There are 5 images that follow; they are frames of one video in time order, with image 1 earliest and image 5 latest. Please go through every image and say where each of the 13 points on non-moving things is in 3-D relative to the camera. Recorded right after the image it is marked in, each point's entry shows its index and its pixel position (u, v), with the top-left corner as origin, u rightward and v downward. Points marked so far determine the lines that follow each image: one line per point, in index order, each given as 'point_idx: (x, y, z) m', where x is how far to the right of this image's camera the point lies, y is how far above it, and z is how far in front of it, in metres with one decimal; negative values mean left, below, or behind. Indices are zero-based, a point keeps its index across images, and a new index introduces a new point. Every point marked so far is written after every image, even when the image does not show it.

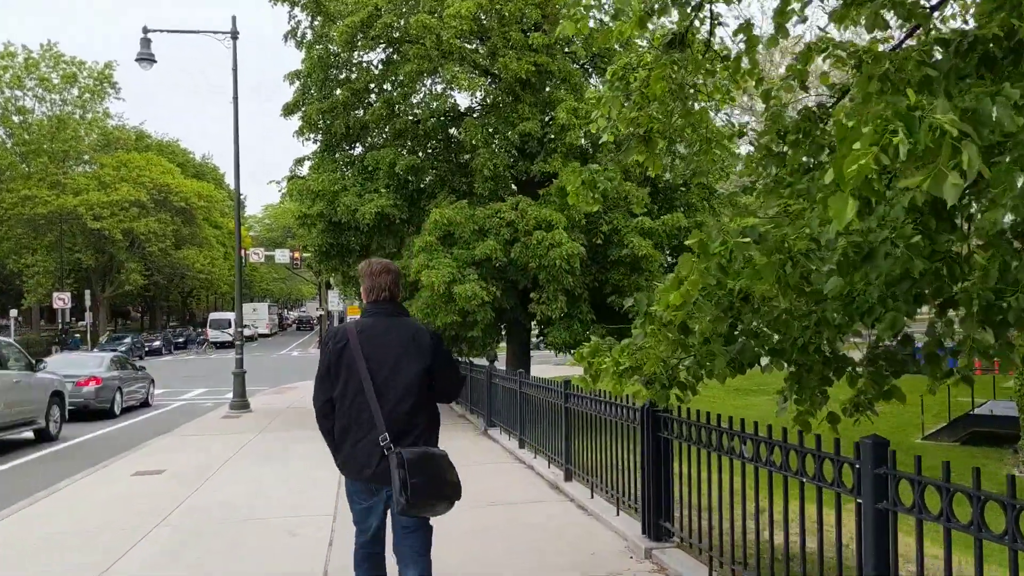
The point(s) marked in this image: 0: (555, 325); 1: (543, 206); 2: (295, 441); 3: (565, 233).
0: (+0.7, -0.6, +12.9) m
1: (+0.5, +1.3, +12.7) m
2: (-3.8, -2.5, +13.4) m
3: (+0.8, +0.9, +12.2) m
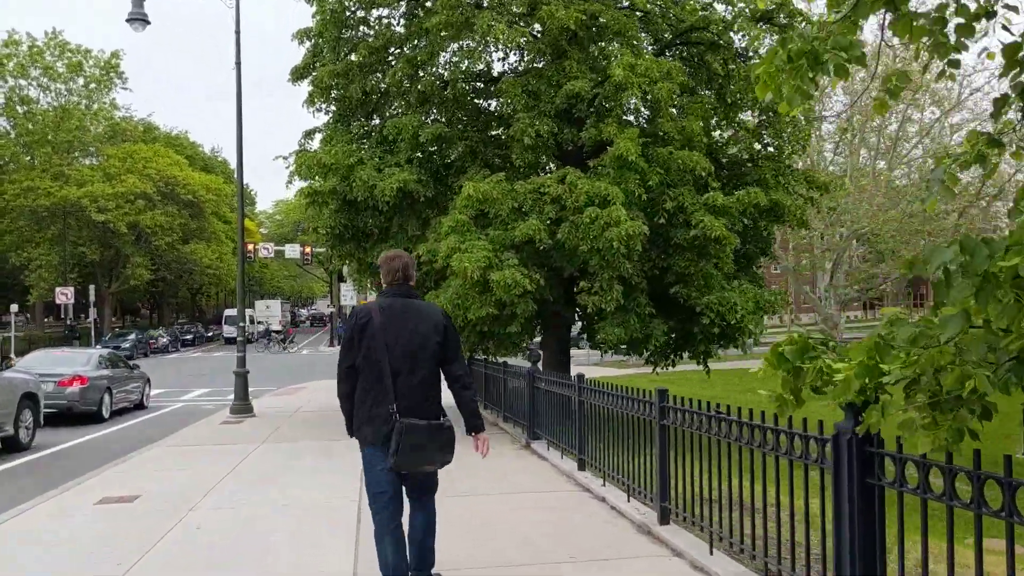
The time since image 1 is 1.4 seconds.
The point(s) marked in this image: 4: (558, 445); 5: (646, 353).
0: (+1.3, -0.4, +11.0) m
1: (+1.1, +1.5, +10.8) m
2: (-3.1, -2.3, +11.5) m
3: (+1.5, +1.0, +10.3) m
4: (+0.6, -1.9, +9.5) m
5: (+2.0, -0.9, +11.6) m
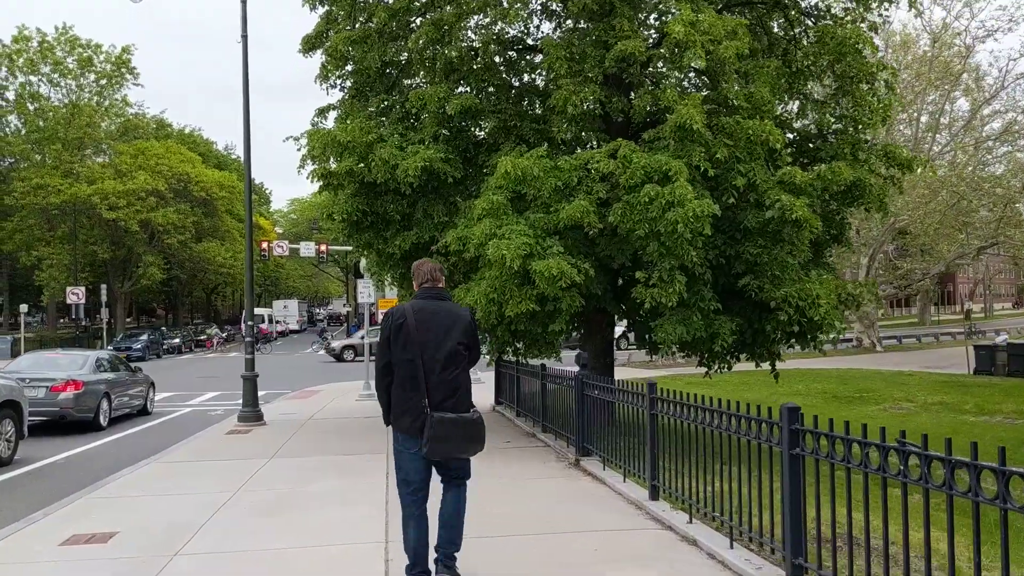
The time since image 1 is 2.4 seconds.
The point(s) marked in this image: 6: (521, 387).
0: (+1.8, -0.3, +9.5) m
1: (+1.7, +1.6, +9.3) m
2: (-2.6, -2.2, +10.1) m
3: (+2.0, +1.1, +8.8) m
4: (+1.1, -1.8, +8.1) m
5: (+2.5, -0.8, +10.1) m
6: (+0.1, -1.7, +13.6) m
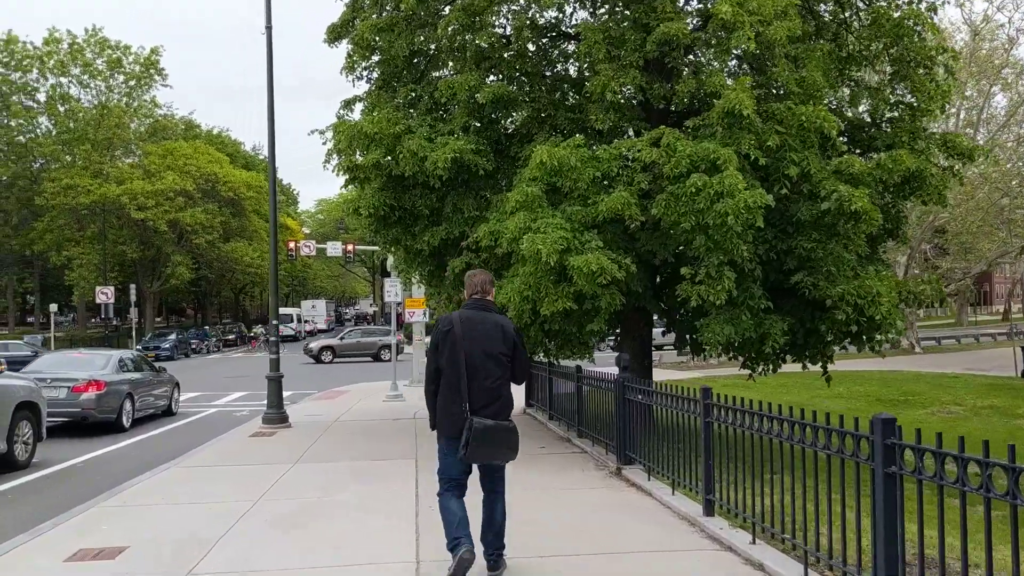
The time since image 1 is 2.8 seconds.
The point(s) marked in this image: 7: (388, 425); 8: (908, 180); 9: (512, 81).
0: (+2.2, -0.3, +8.9) m
1: (+2.1, +1.6, +8.7) m
2: (-2.2, -2.2, +9.6) m
3: (+2.4, +1.2, +8.2) m
4: (+1.4, -1.8, +7.5) m
5: (+2.9, -0.8, +9.5) m
6: (+0.7, -1.7, +13.0) m
7: (-2.1, -2.3, +13.3) m
8: (+4.9, +1.3, +9.7) m
9: (0.0, +2.8, +10.6) m
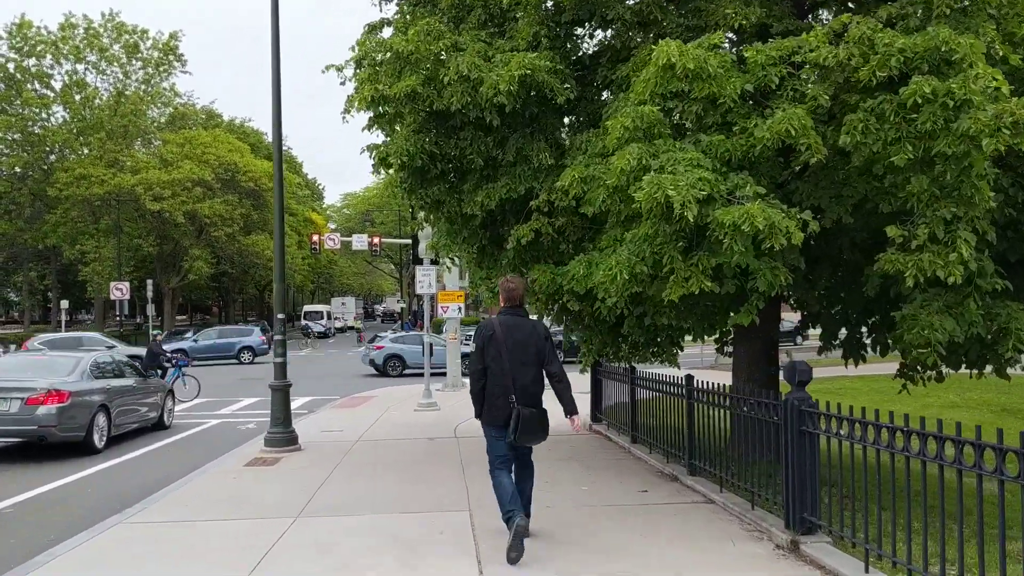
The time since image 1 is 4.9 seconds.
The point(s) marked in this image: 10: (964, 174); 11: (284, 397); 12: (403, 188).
0: (+3.0, -0.1, +5.9) m
1: (+2.8, +1.8, +5.7) m
2: (-1.4, -2.0, +6.8) m
3: (+3.1, +1.4, +5.2) m
4: (+2.2, -1.6, +4.5) m
5: (+3.7, -0.6, +6.4) m
6: (+1.6, -1.5, +10.1) m
7: (-1.2, -2.1, +10.4) m
8: (+5.7, +1.5, +6.6) m
9: (+0.8, +3.0, +7.6) m
10: (+2.9, +0.7, +5.2) m
11: (-3.0, -1.4, +10.3) m
12: (-1.1, +1.1, +8.3) m
